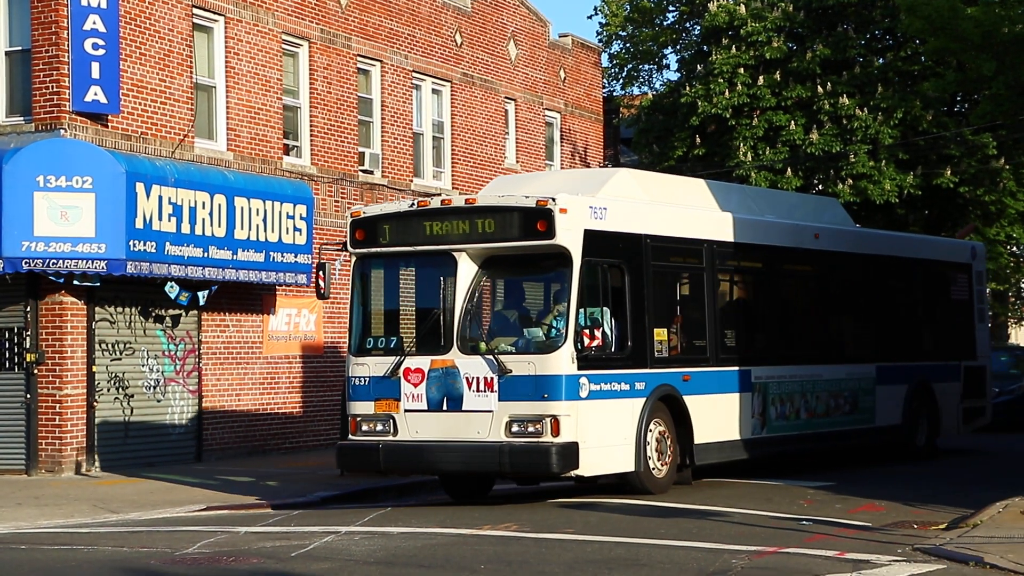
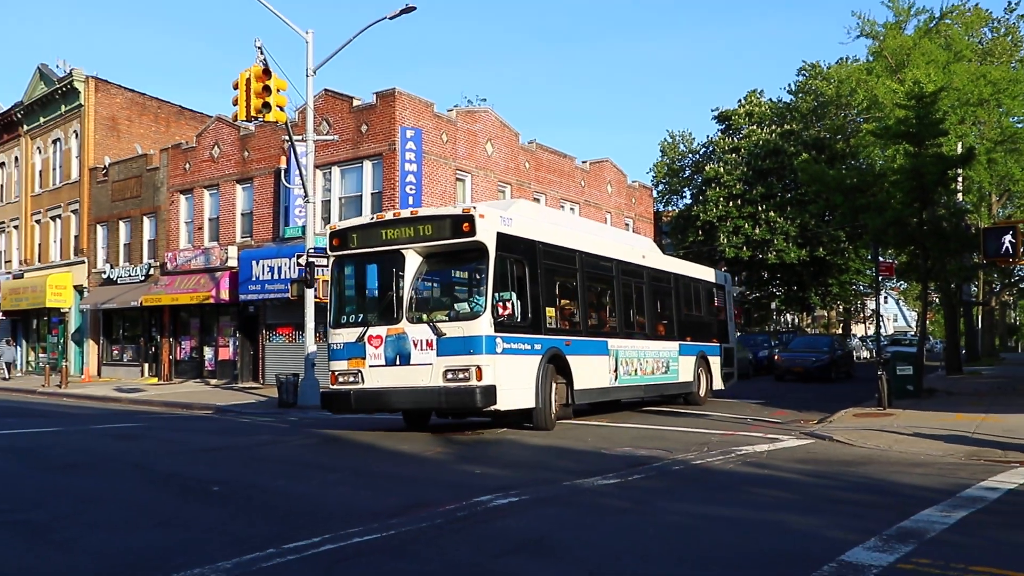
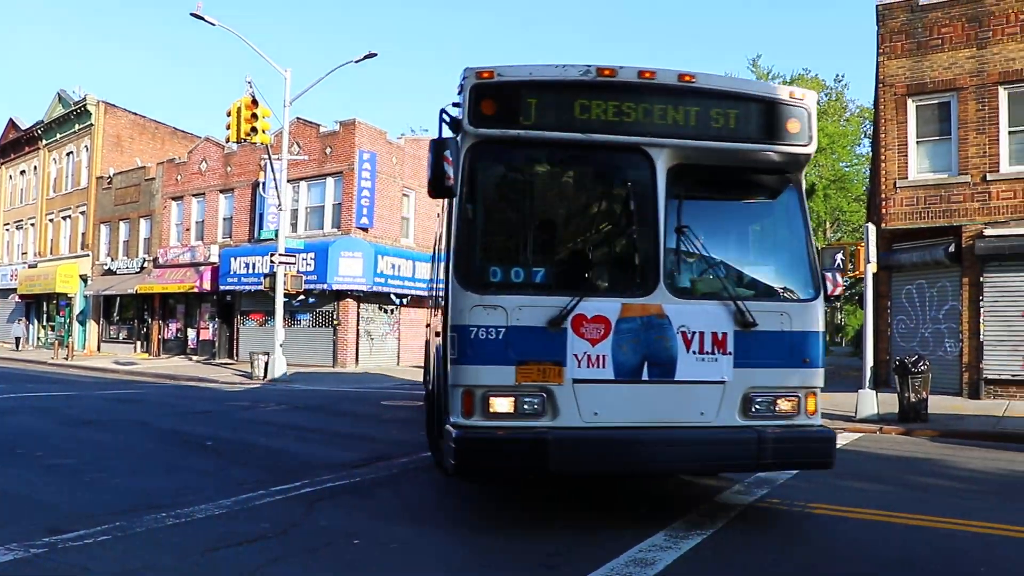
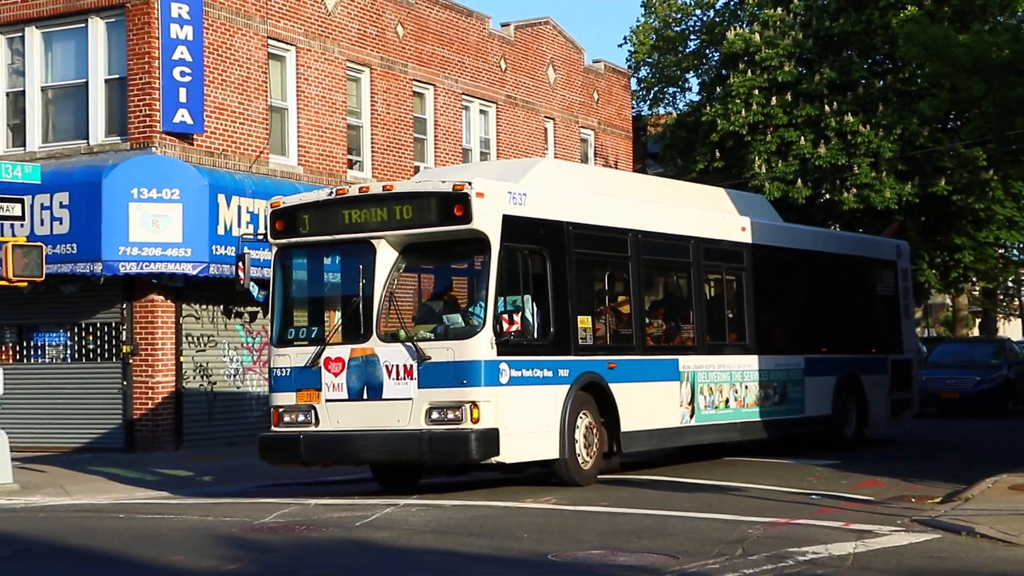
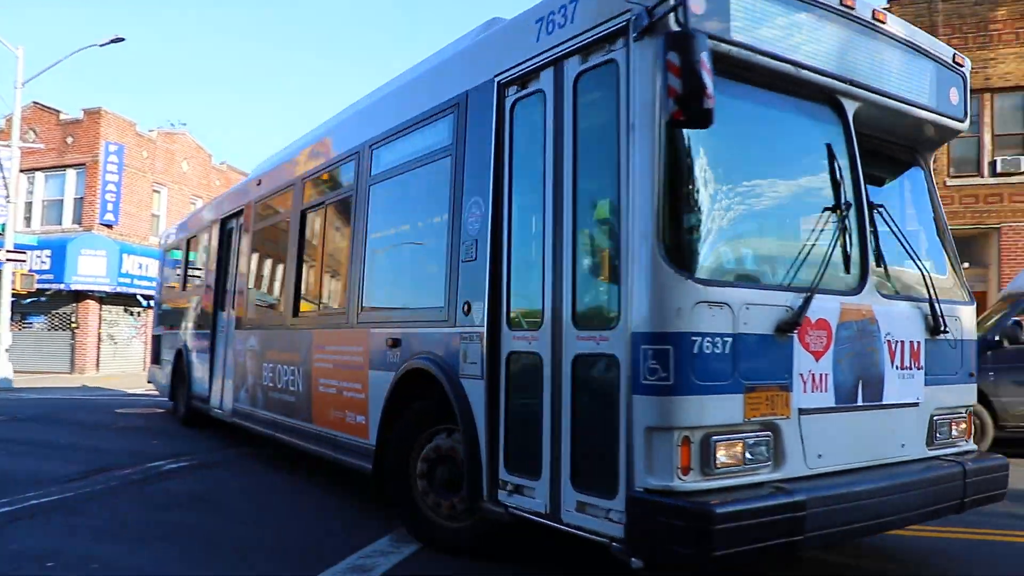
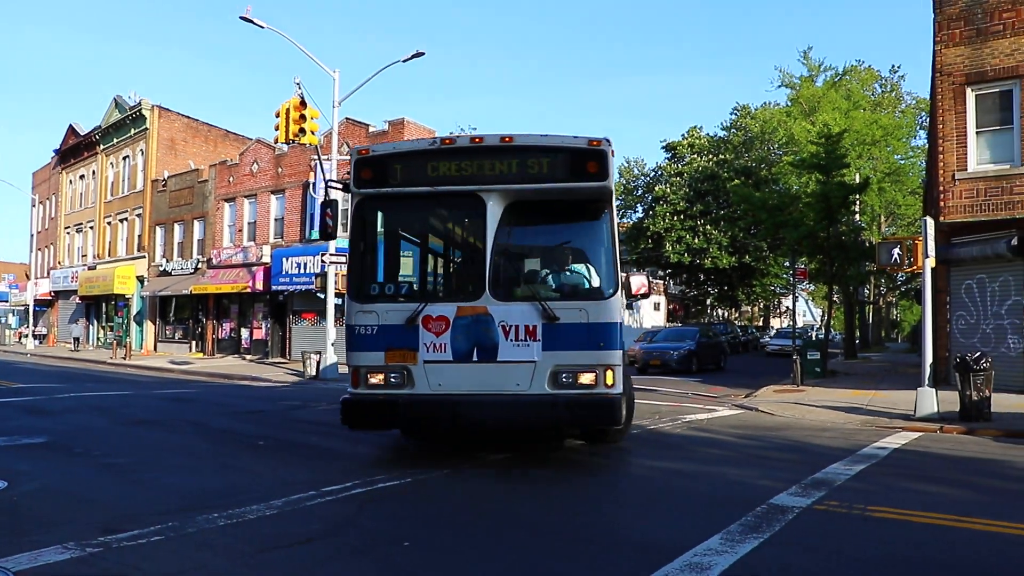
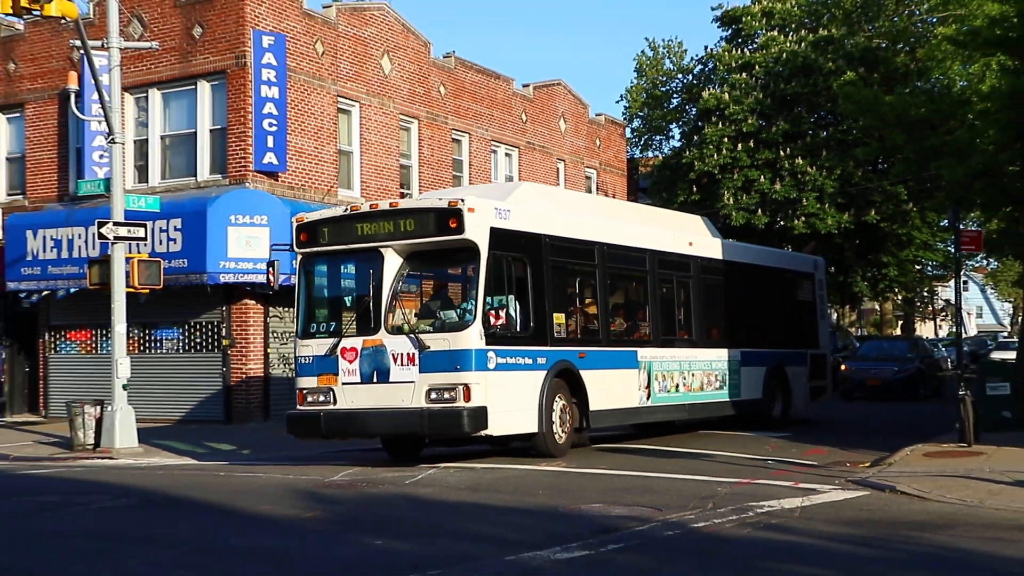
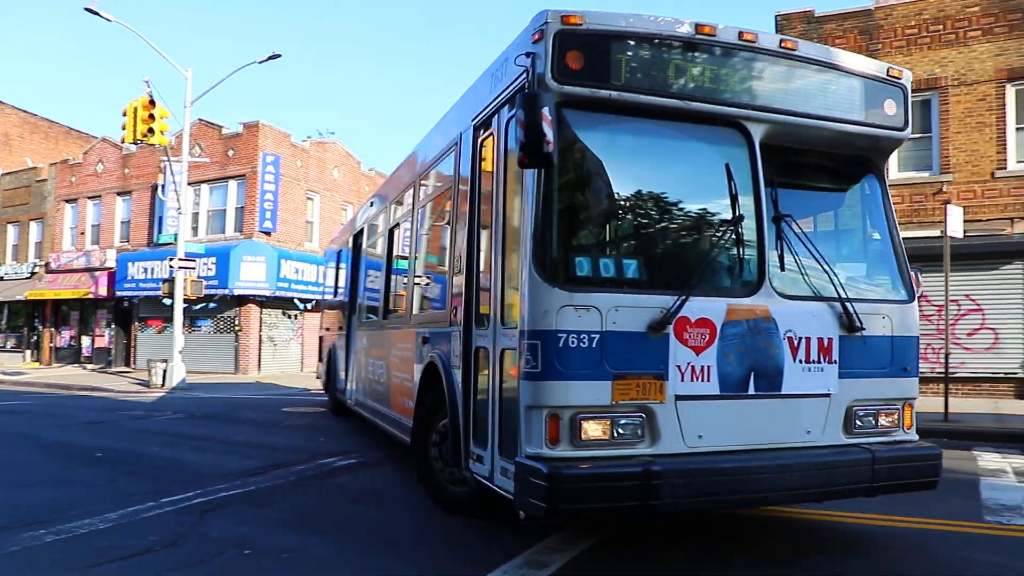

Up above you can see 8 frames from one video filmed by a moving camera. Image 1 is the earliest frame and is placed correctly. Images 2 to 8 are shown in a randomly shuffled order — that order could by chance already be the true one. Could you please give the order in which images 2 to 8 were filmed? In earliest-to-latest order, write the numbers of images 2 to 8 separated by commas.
4, 7, 2, 6, 3, 8, 5
